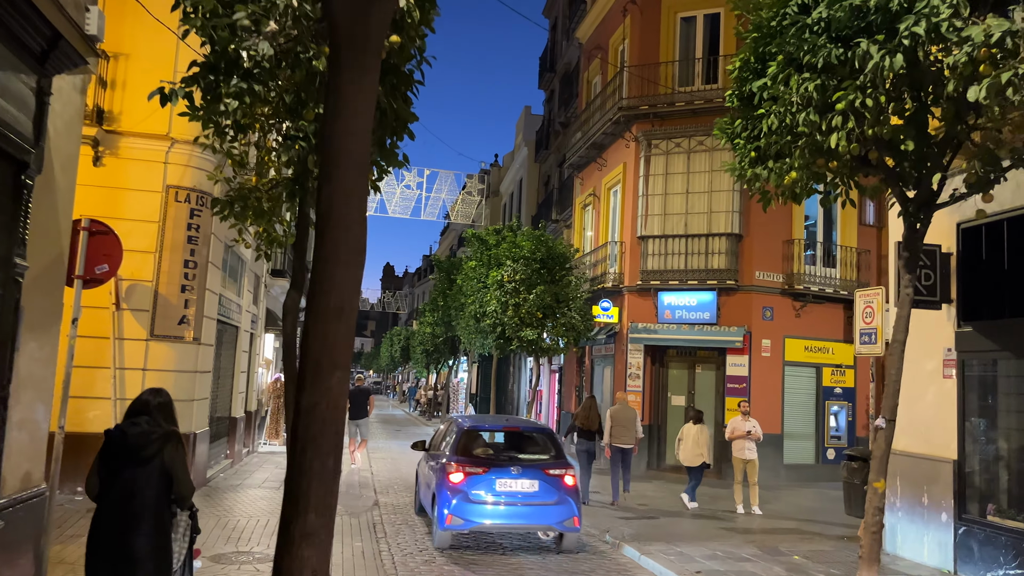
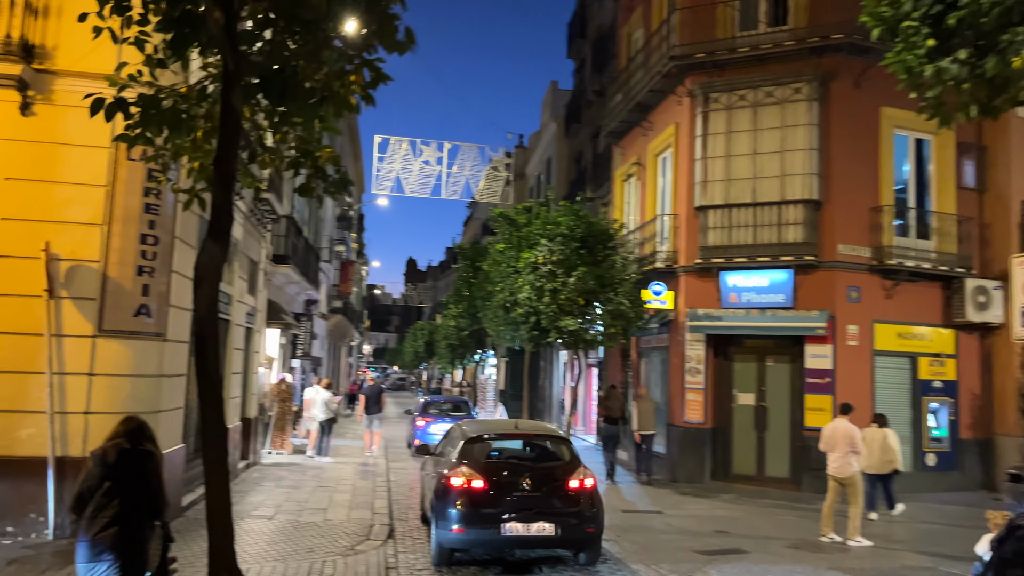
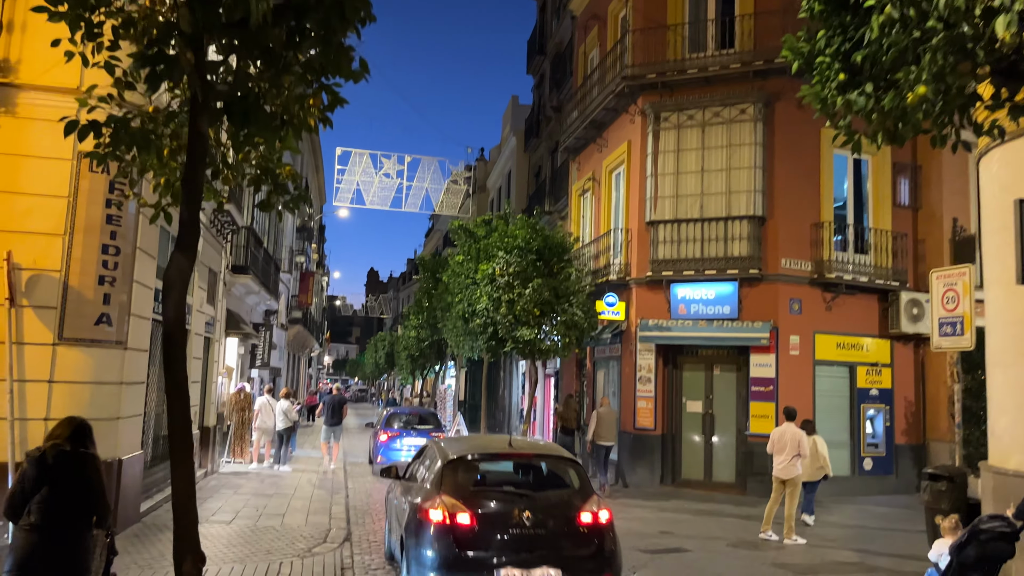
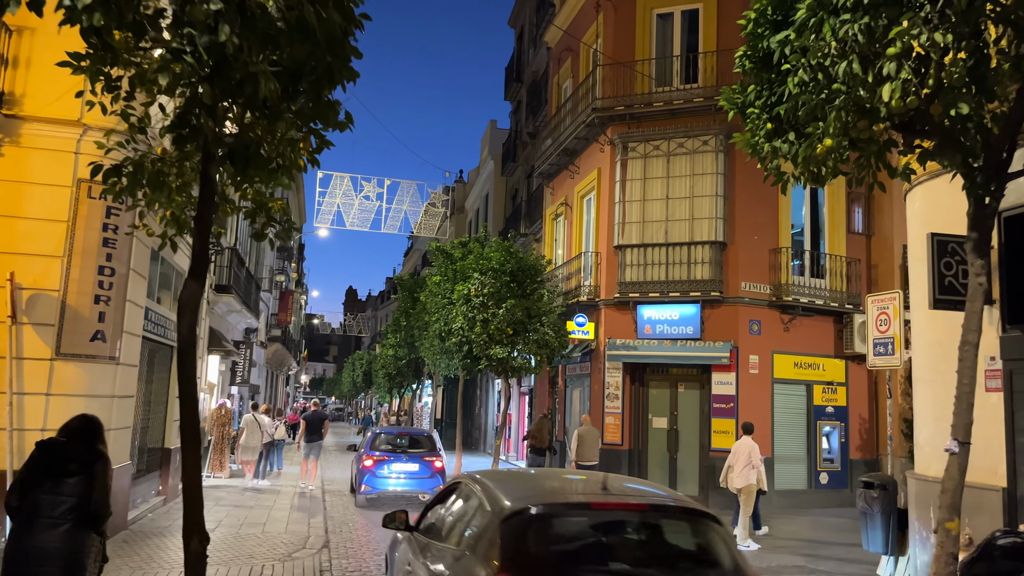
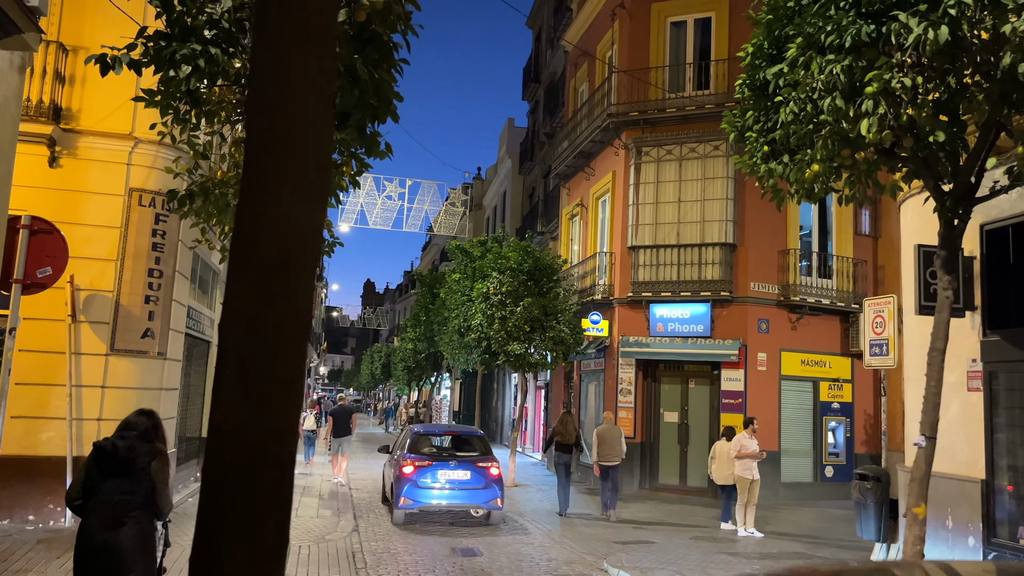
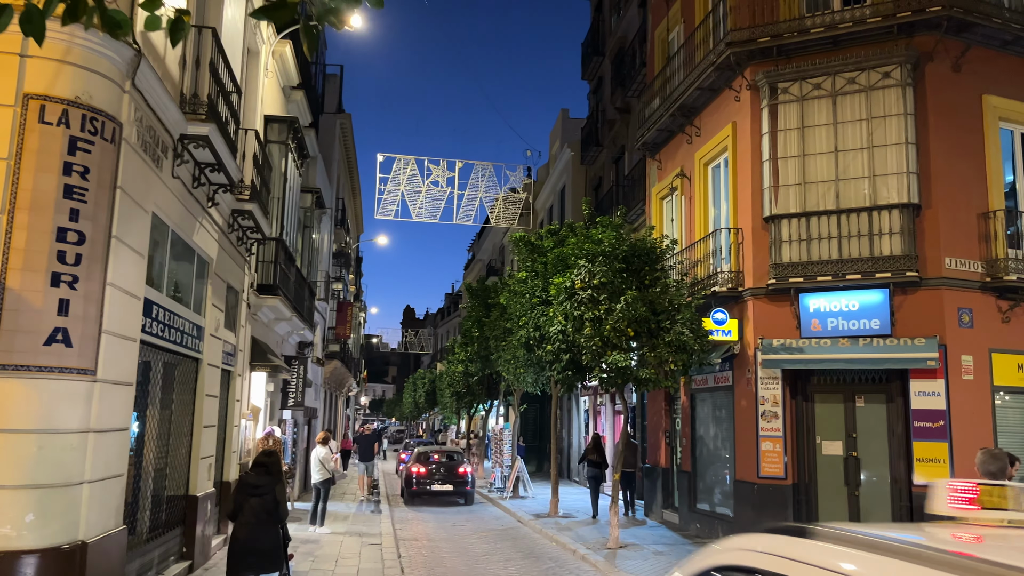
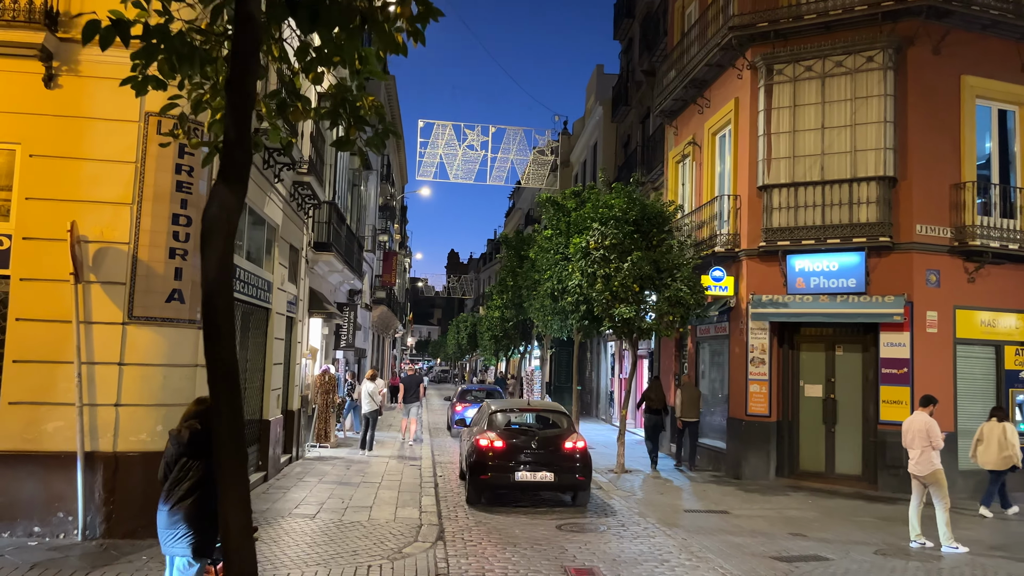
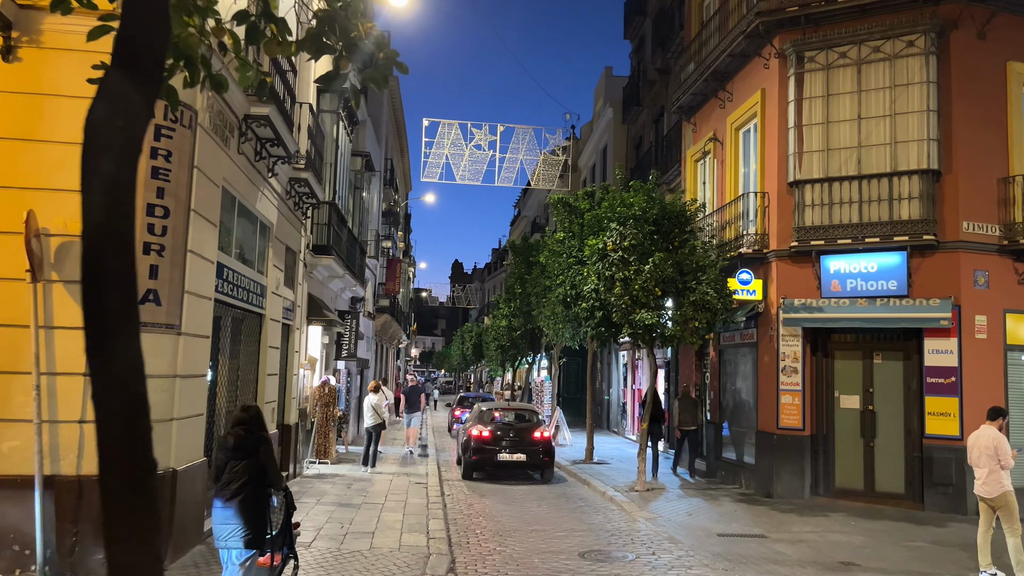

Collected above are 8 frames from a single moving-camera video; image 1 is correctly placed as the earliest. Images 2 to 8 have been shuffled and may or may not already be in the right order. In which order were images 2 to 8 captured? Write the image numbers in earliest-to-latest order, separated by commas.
5, 4, 3, 2, 7, 8, 6
